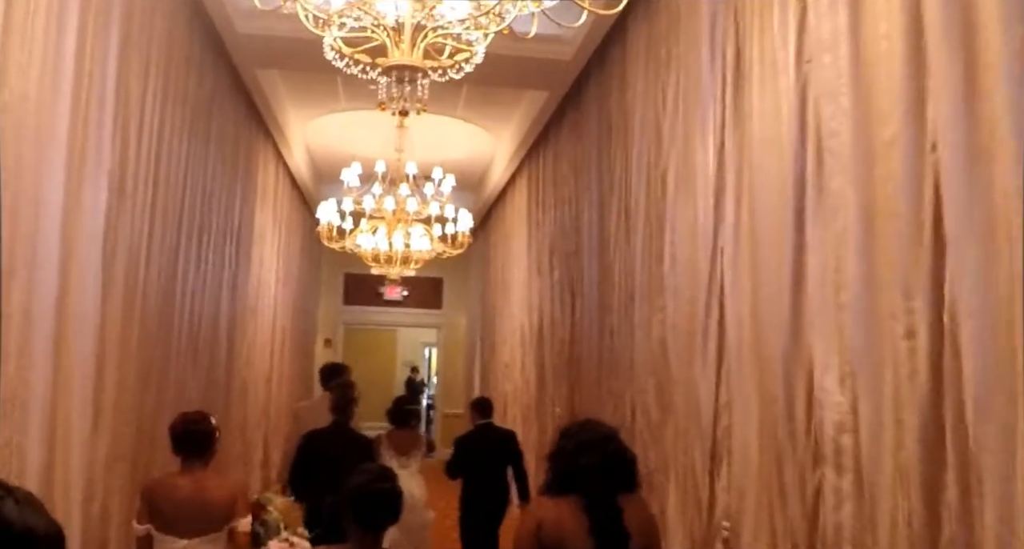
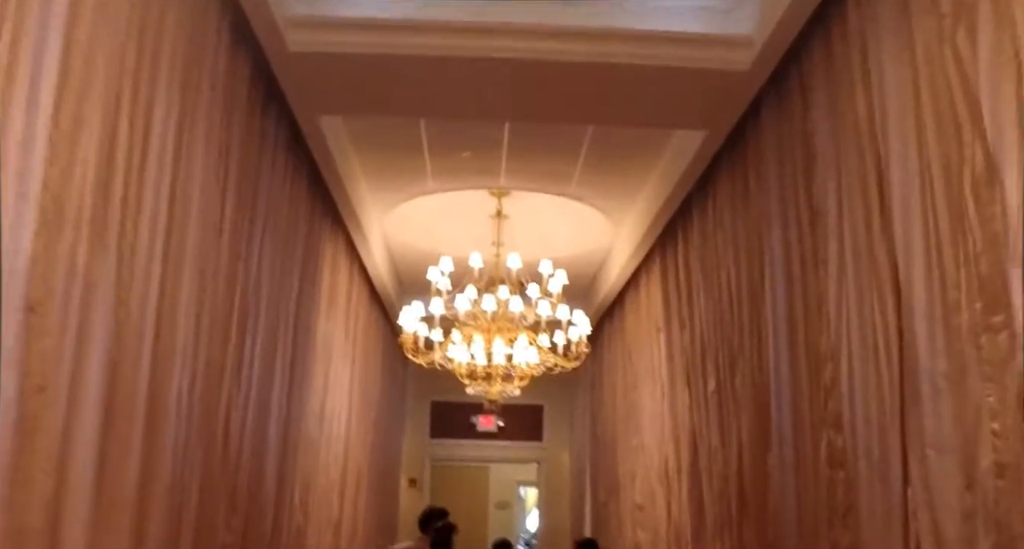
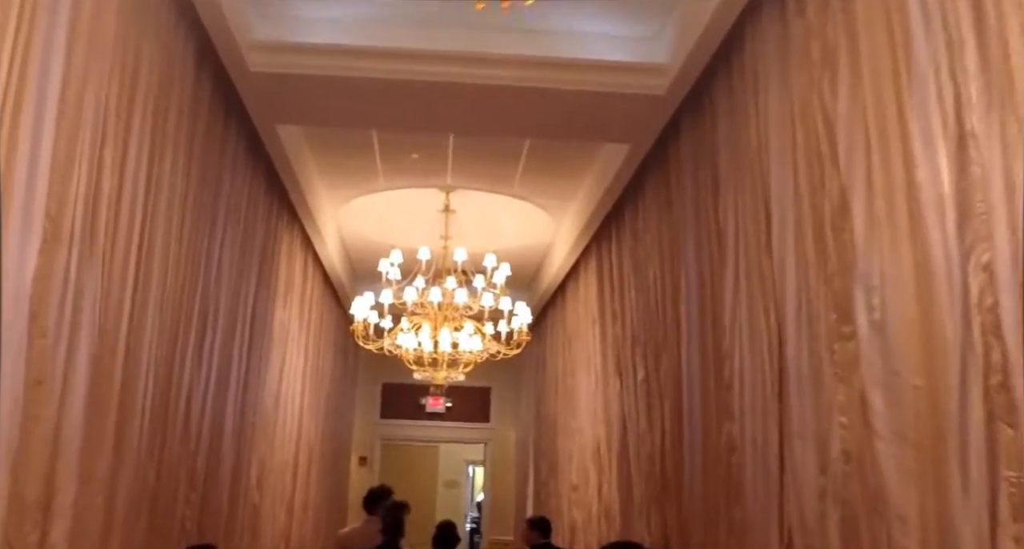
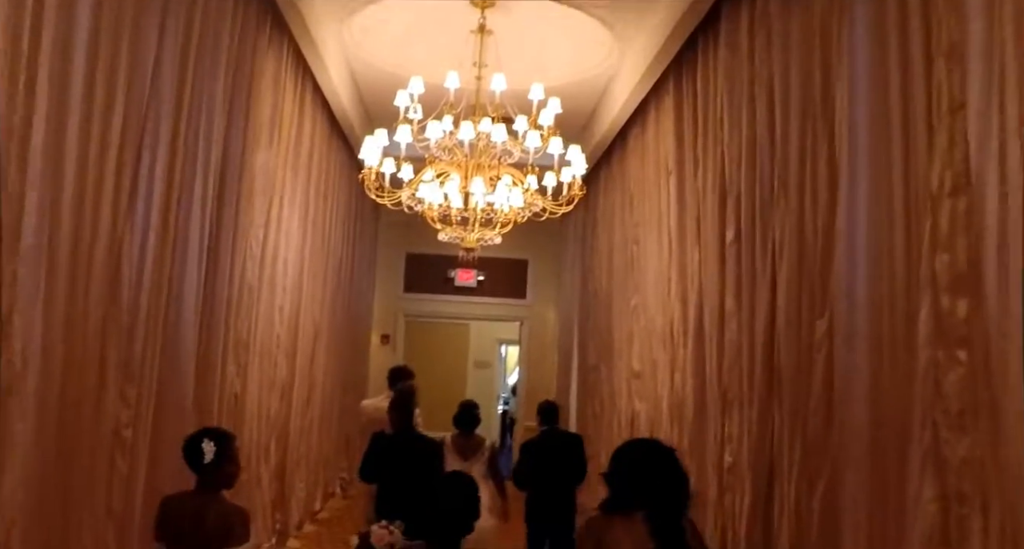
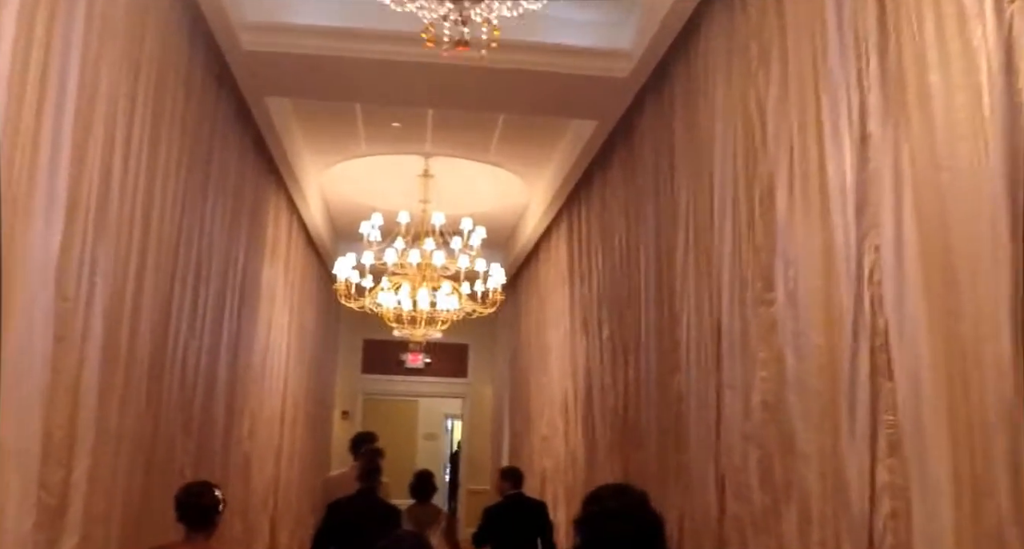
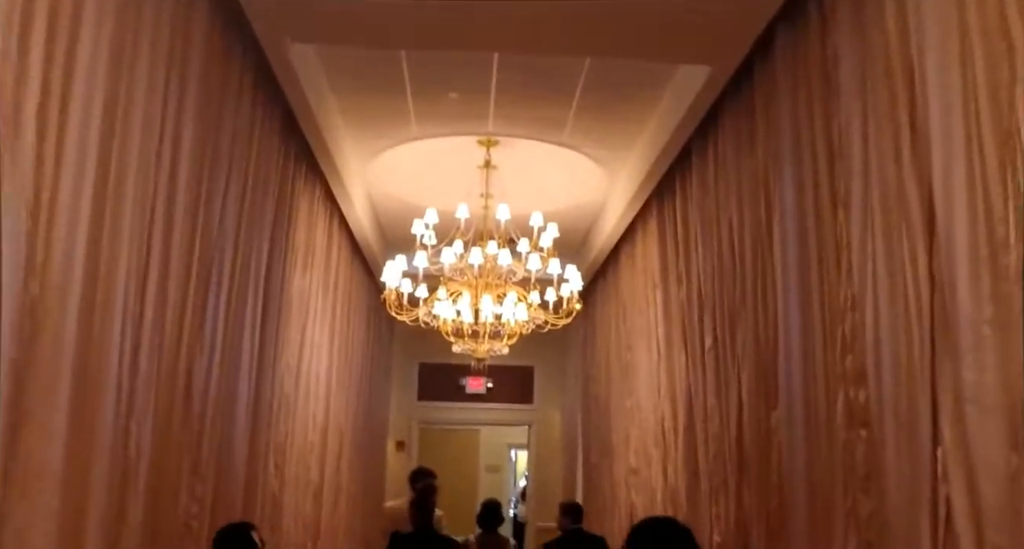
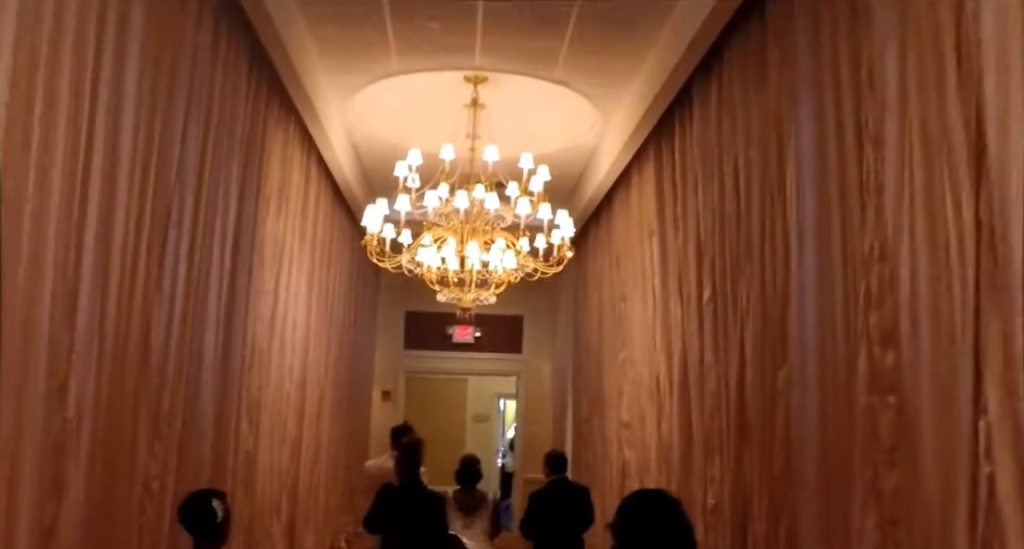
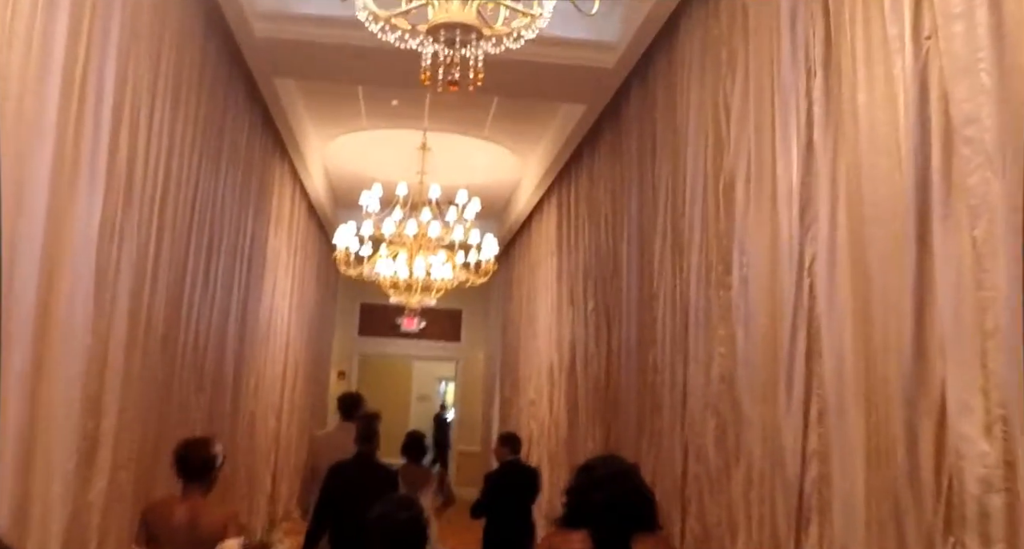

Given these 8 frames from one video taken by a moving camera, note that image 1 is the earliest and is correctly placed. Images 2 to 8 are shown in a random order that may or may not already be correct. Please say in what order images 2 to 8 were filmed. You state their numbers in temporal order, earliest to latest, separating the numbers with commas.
8, 5, 3, 2, 6, 7, 4
